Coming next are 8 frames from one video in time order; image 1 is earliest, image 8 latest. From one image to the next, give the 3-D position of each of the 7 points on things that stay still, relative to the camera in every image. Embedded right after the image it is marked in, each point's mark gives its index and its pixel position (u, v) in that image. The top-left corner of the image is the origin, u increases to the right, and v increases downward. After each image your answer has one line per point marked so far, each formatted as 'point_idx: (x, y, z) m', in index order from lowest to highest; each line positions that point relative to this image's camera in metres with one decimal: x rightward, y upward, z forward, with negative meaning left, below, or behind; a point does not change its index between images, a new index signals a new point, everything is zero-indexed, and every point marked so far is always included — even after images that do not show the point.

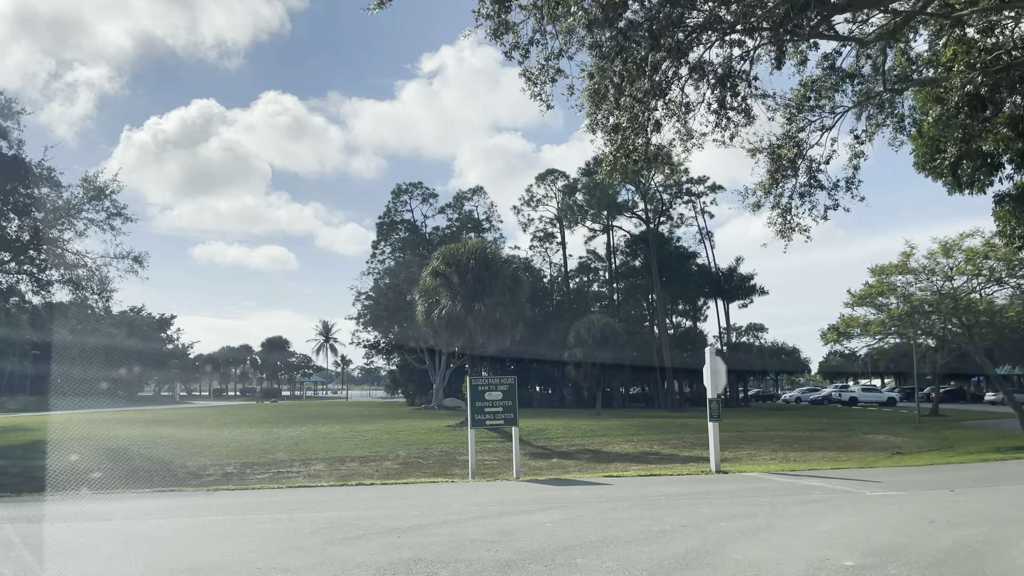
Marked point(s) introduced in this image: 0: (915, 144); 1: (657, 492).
0: (+8.0, +2.9, +15.8) m
1: (+2.3, -3.3, +12.8) m
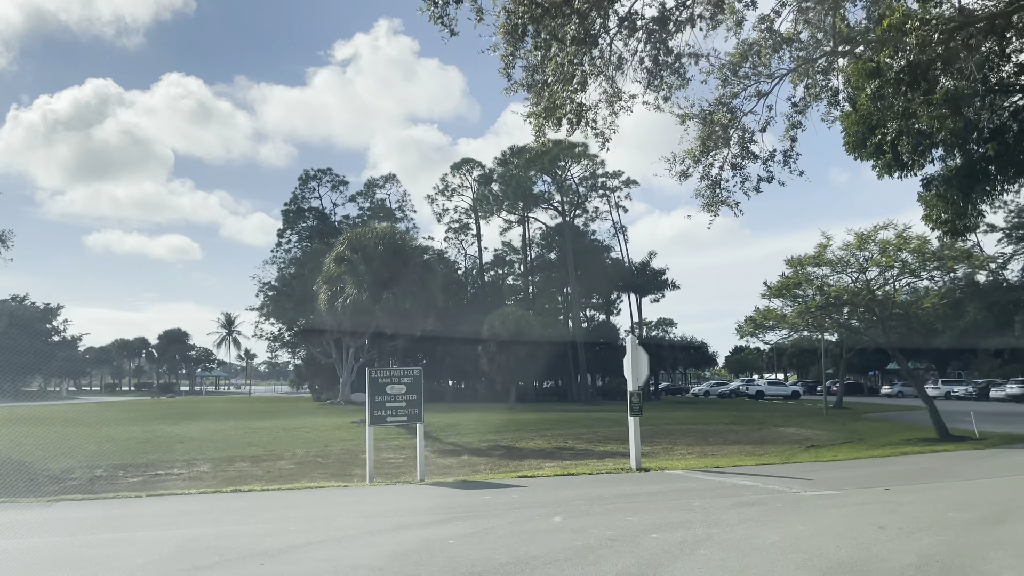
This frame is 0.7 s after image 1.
0: (+6.3, +3.2, +15.0) m
1: (+0.9, -3.0, +11.4) m
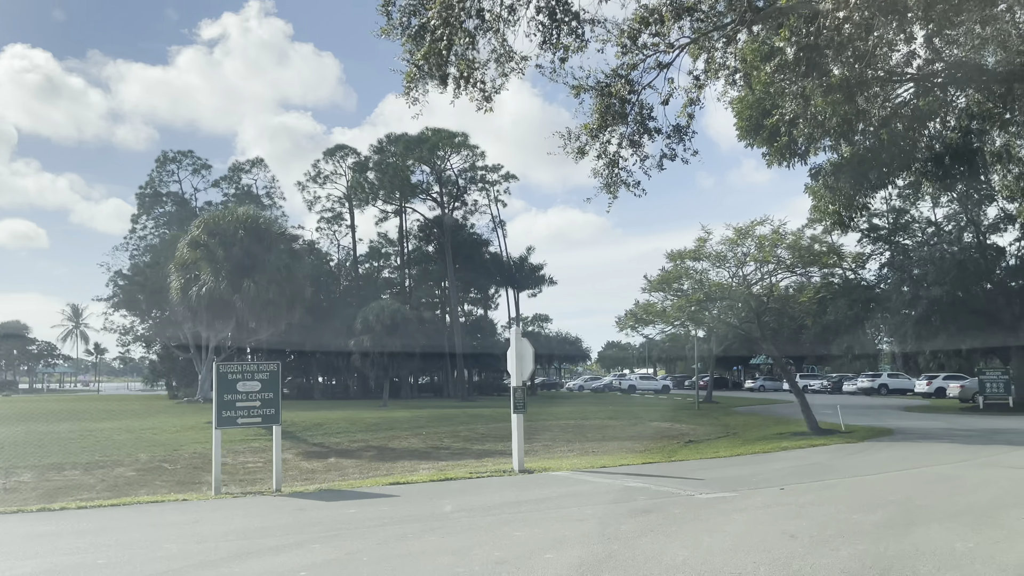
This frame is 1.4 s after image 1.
0: (+4.2, +3.4, +14.5) m
1: (-0.7, -2.8, +10.1) m
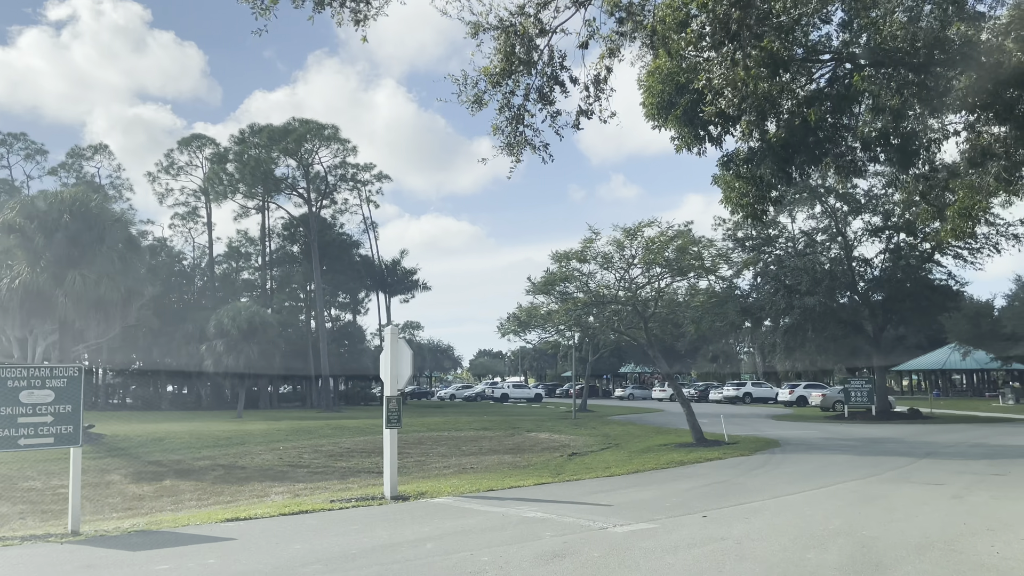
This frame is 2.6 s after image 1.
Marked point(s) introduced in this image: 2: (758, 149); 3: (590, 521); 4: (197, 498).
0: (+2.3, +3.4, +12.9) m
1: (-1.9, -2.6, +7.7) m
2: (+4.0, +2.3, +13.1) m
3: (+0.9, -2.8, +9.5) m
4: (-6.2, -4.1, +15.8) m
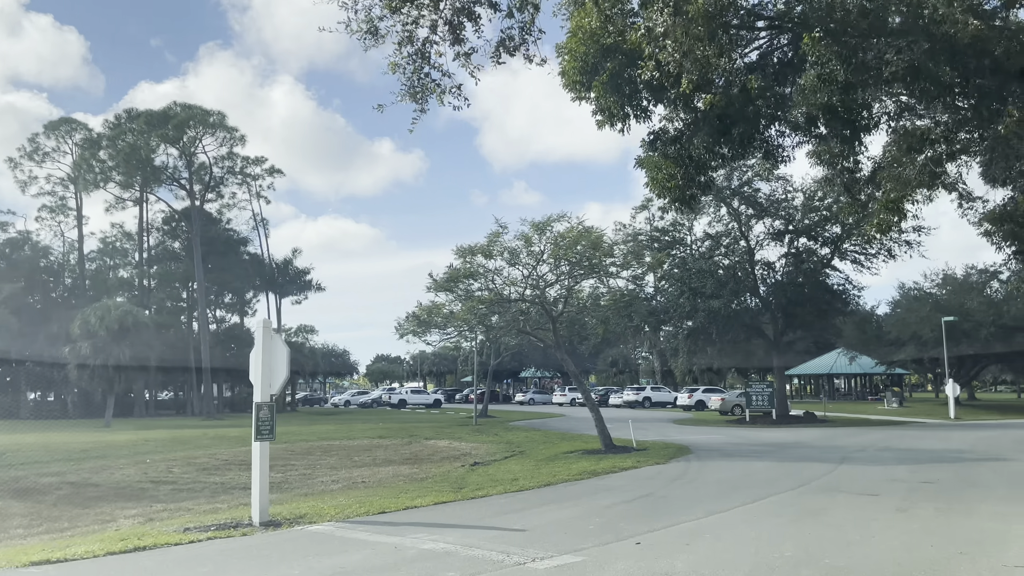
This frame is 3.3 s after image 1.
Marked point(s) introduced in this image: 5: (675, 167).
0: (+0.9, +3.6, +11.4) m
1: (-2.7, -2.3, +5.7) m
2: (+2.6, +2.4, +11.8) m
3: (-0.1, -2.6, +7.8) m
4: (-8.0, -3.9, +13.1) m
5: (+2.4, +1.8, +12.2) m
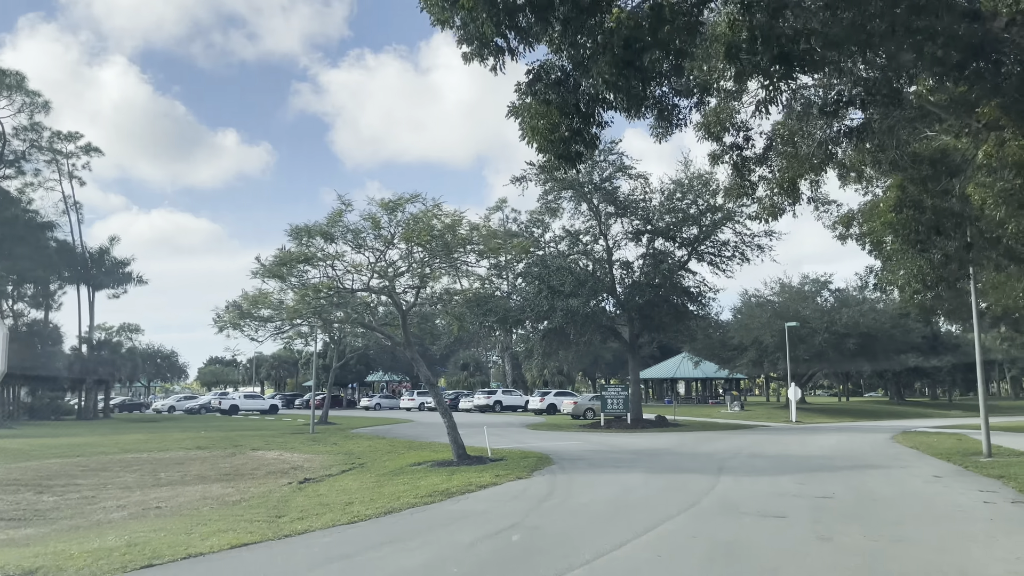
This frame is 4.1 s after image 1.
0: (-0.9, +3.9, +8.8) m
1: (-3.4, -1.9, +2.5) m
2: (+0.7, +2.7, +9.5) m
3: (-1.3, -2.2, +5.0) m
4: (-10.1, -3.4, +8.8) m
5: (+0.5, +2.1, +9.8) m
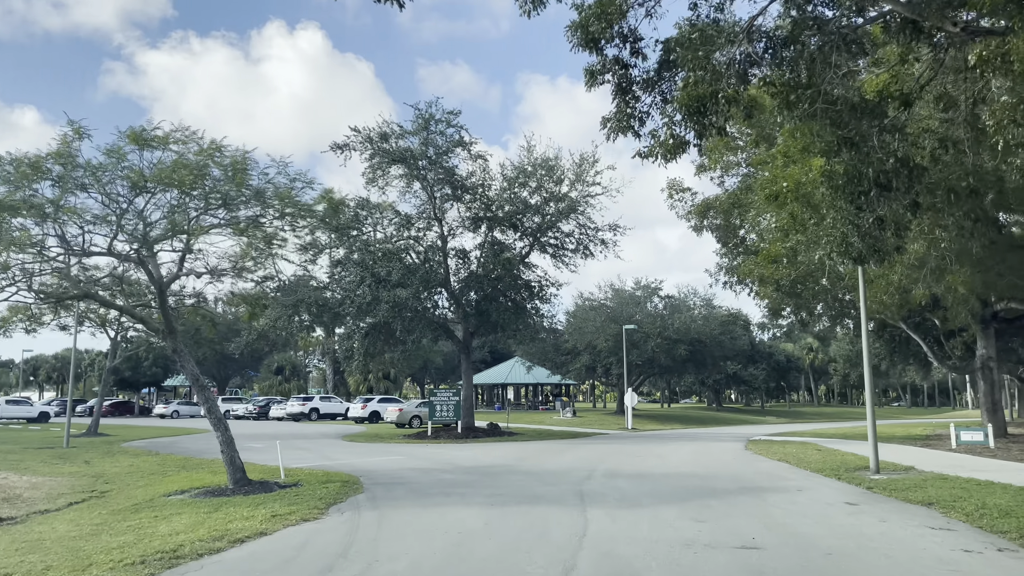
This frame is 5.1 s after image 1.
0: (-2.1, +4.5, +4.2) m
1: (-3.5, -1.2, -2.6) m
2: (-0.8, +3.3, +5.2) m
3: (-1.9, -1.6, +0.4) m
4: (-11.4, -2.5, +2.2) m
5: (-1.1, +2.7, +5.5) m
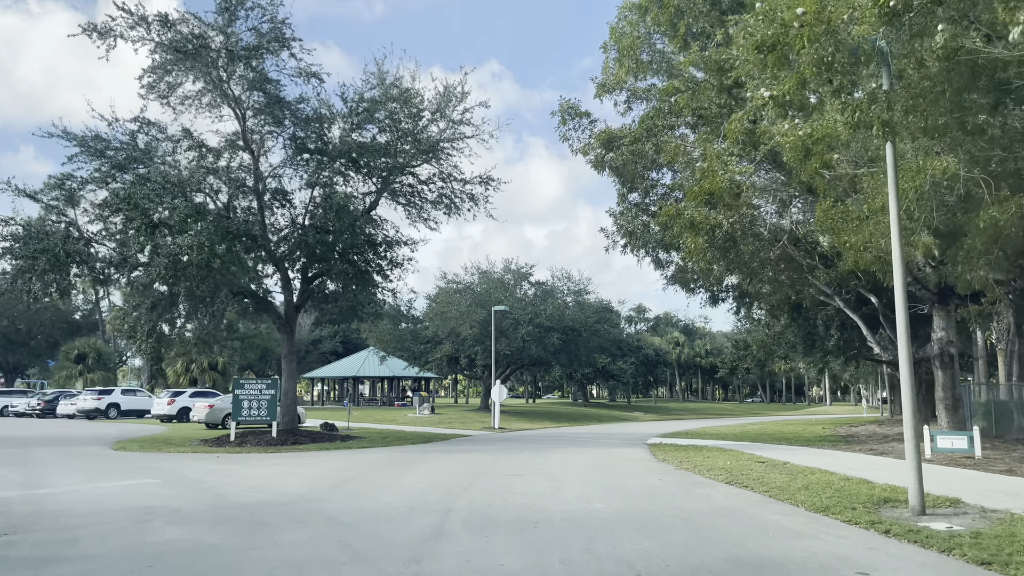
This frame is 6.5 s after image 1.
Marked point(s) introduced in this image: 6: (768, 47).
0: (-2.3, +5.6, -3.2) m
1: (-2.6, -0.1, -10.1) m
2: (-1.1, +4.3, -2.0) m
3: (-1.6, -0.5, -6.9) m
4: (-11.2, -1.2, -6.7) m
5: (-1.5, +3.7, -1.7) m
6: (+3.0, +2.8, +9.2) m
